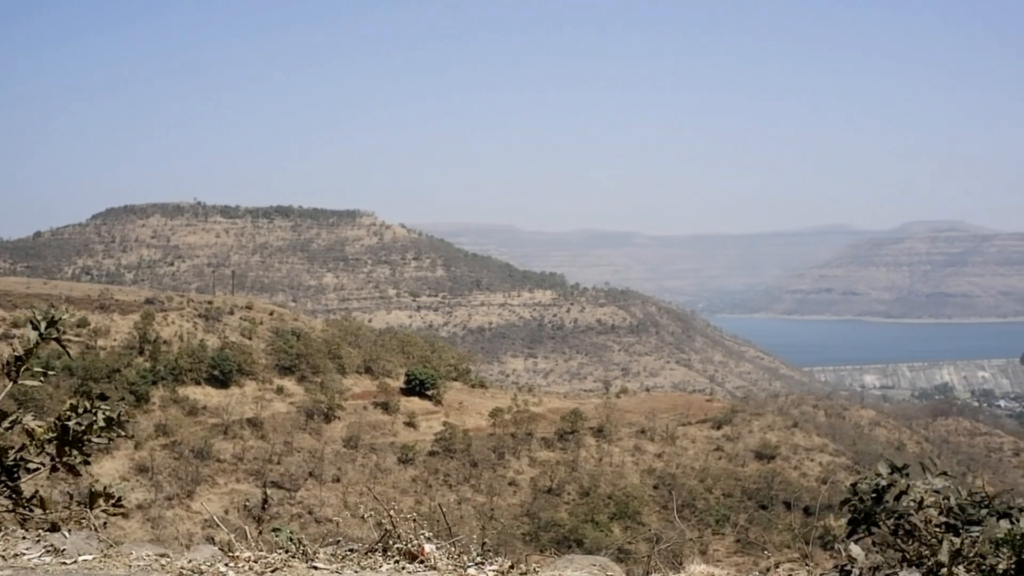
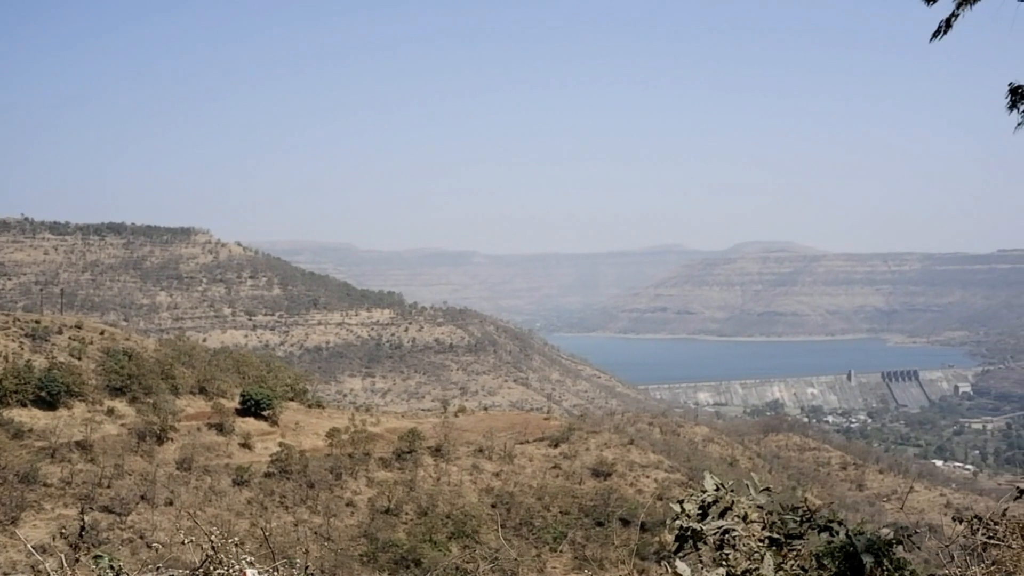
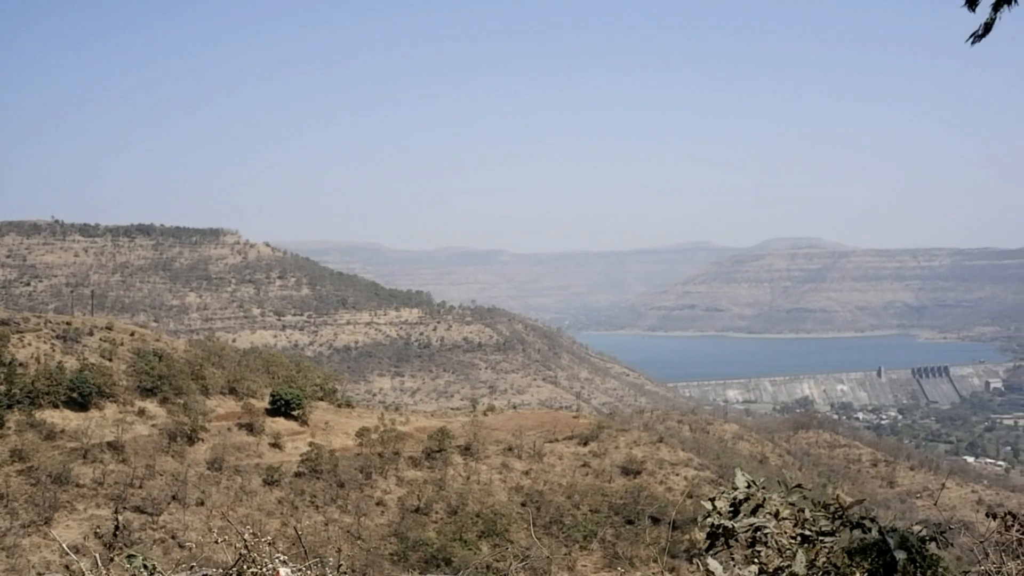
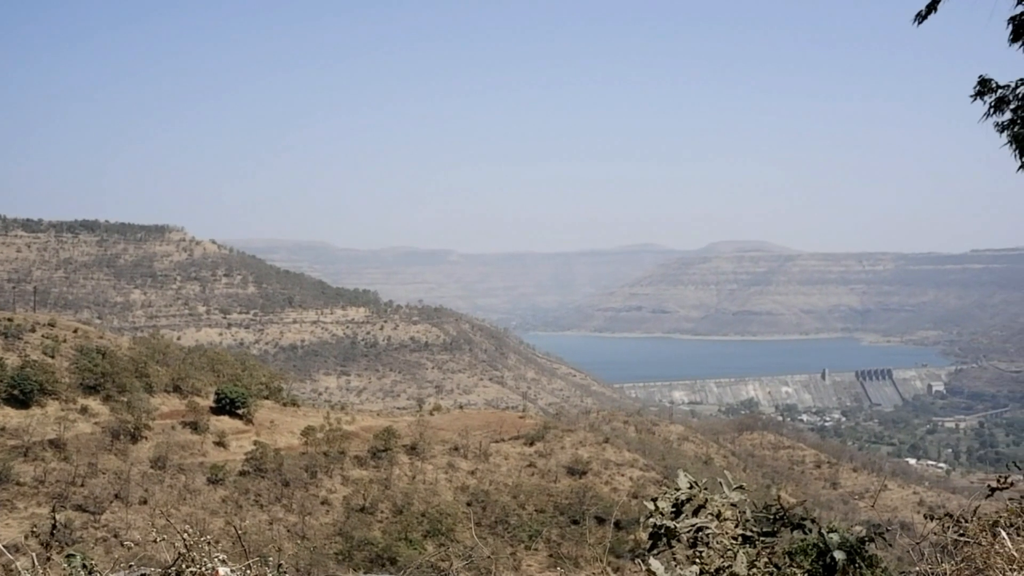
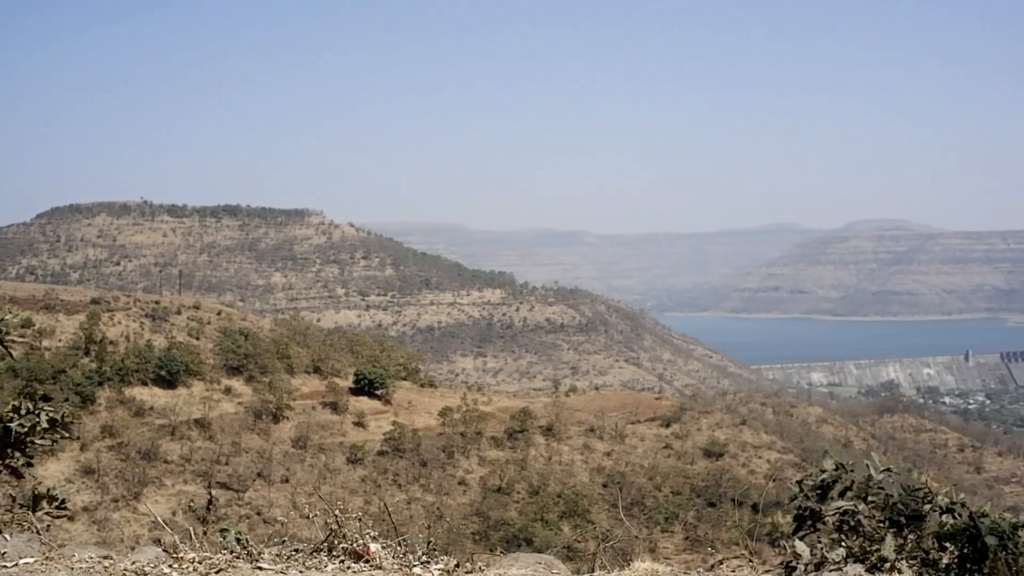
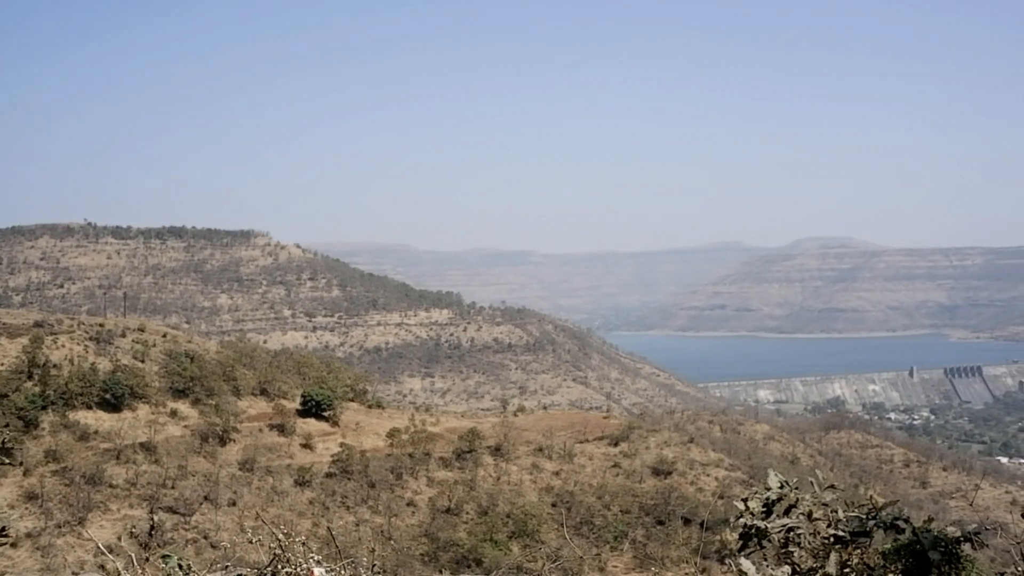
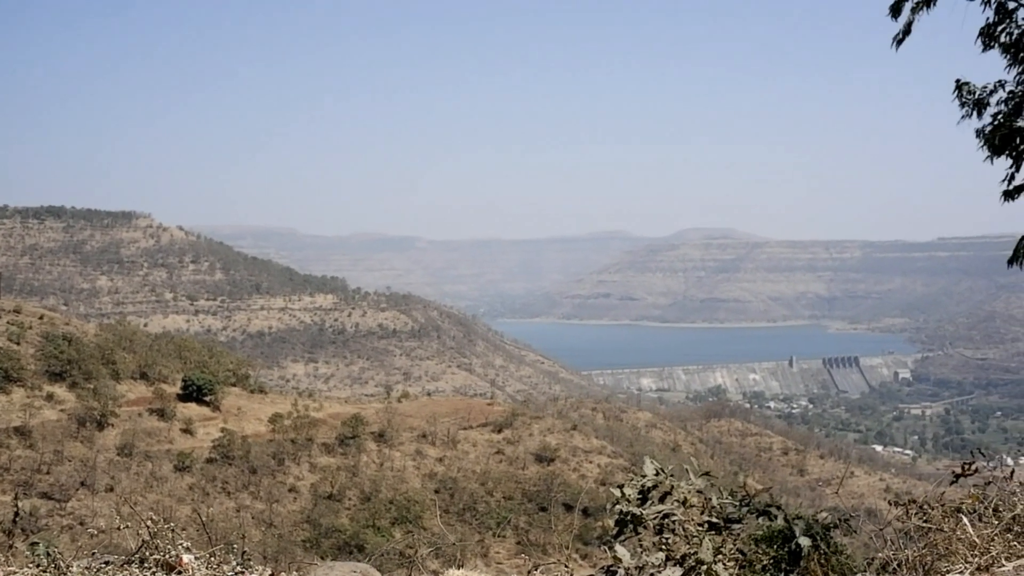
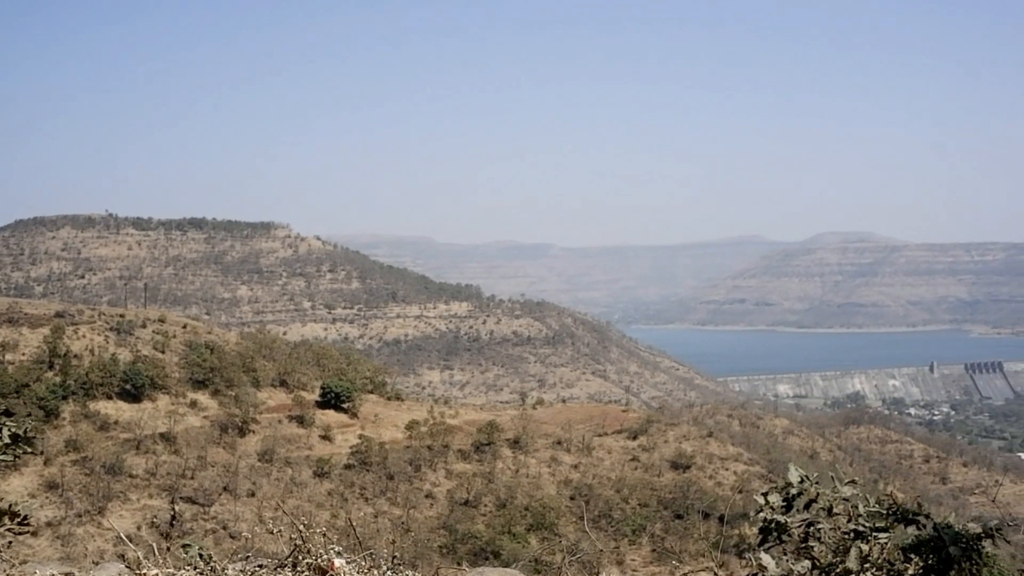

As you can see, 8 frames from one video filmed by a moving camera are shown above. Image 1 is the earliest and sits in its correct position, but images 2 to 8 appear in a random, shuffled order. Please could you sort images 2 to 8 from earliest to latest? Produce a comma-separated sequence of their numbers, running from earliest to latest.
5, 8, 6, 3, 2, 4, 7
